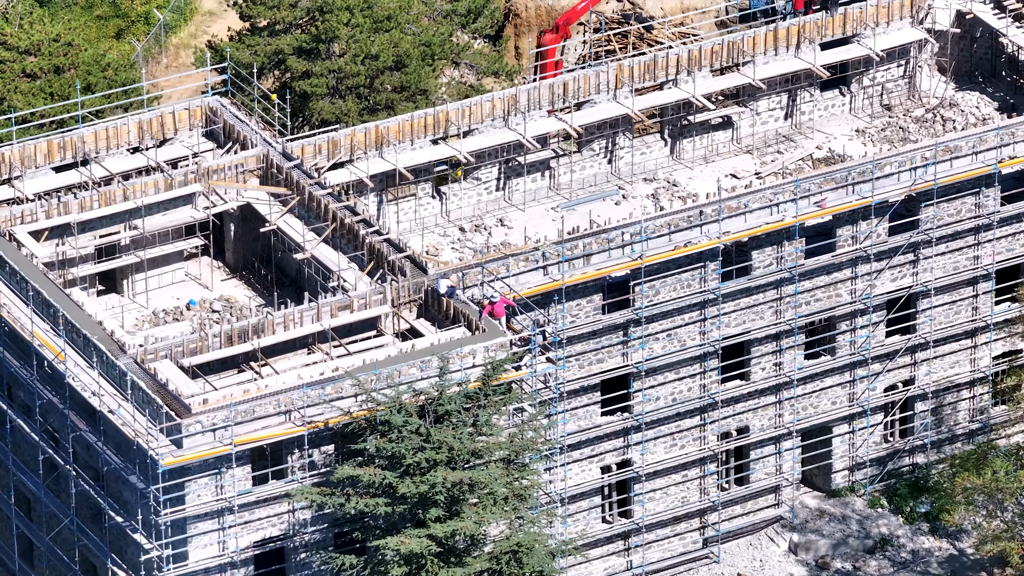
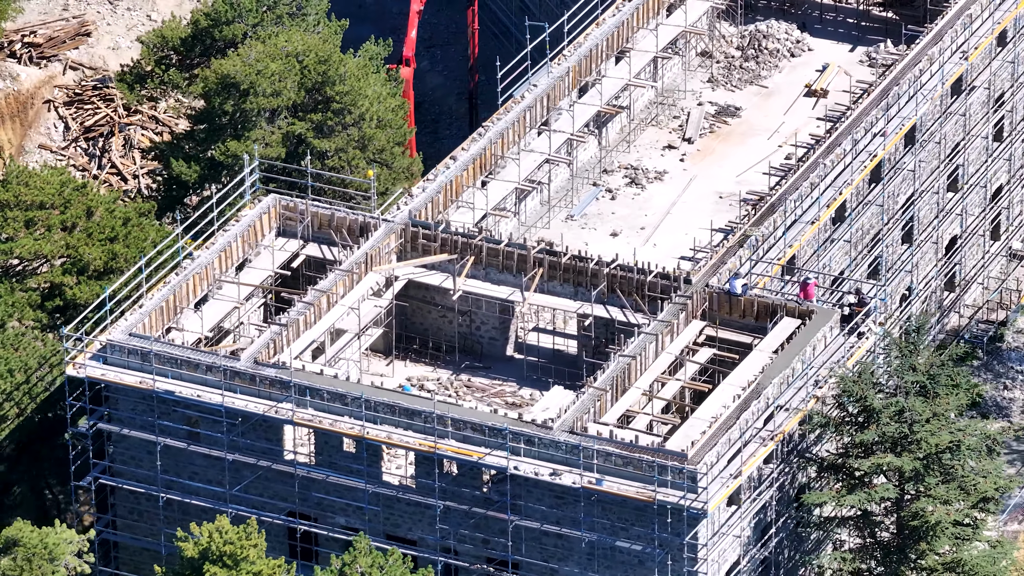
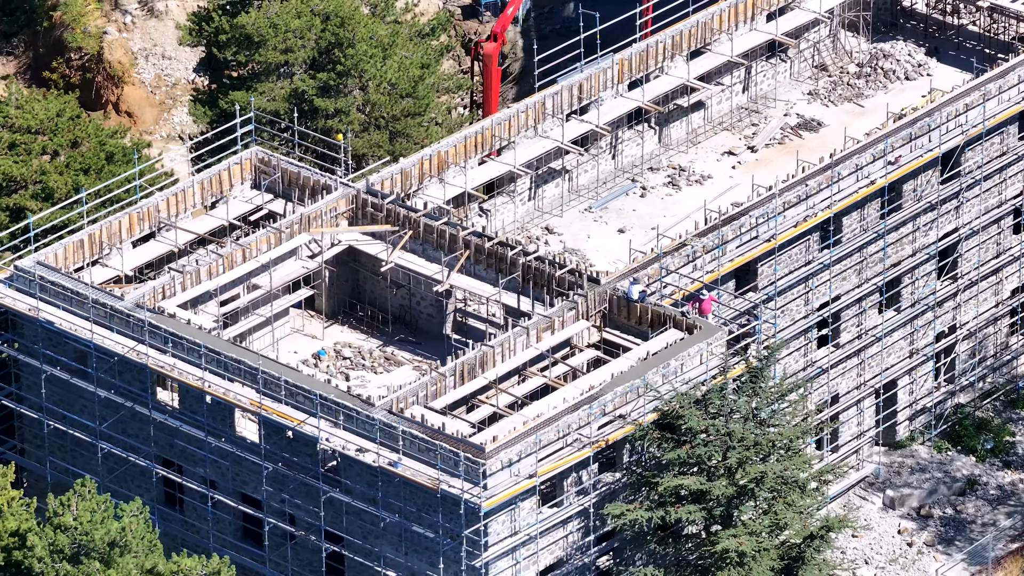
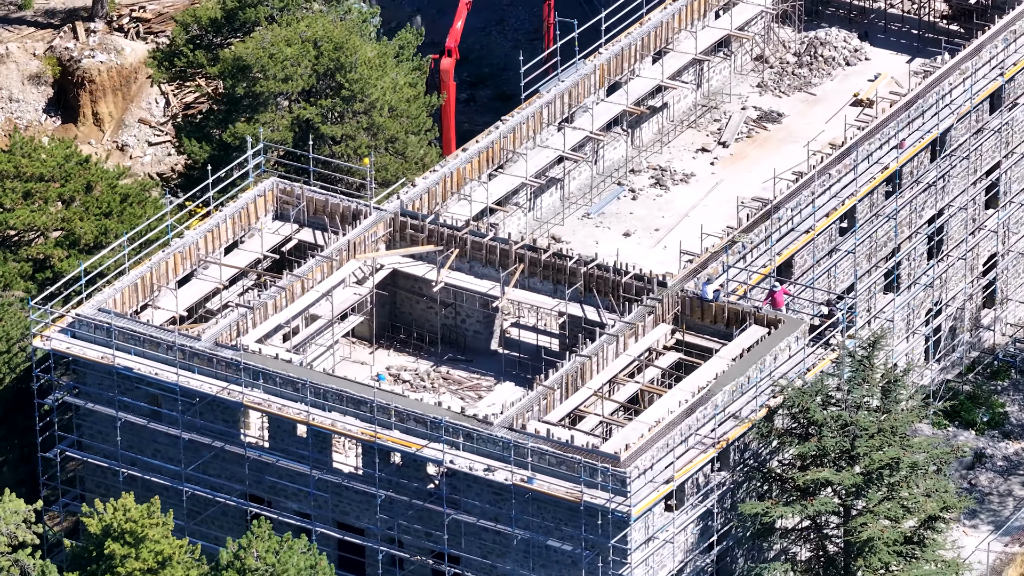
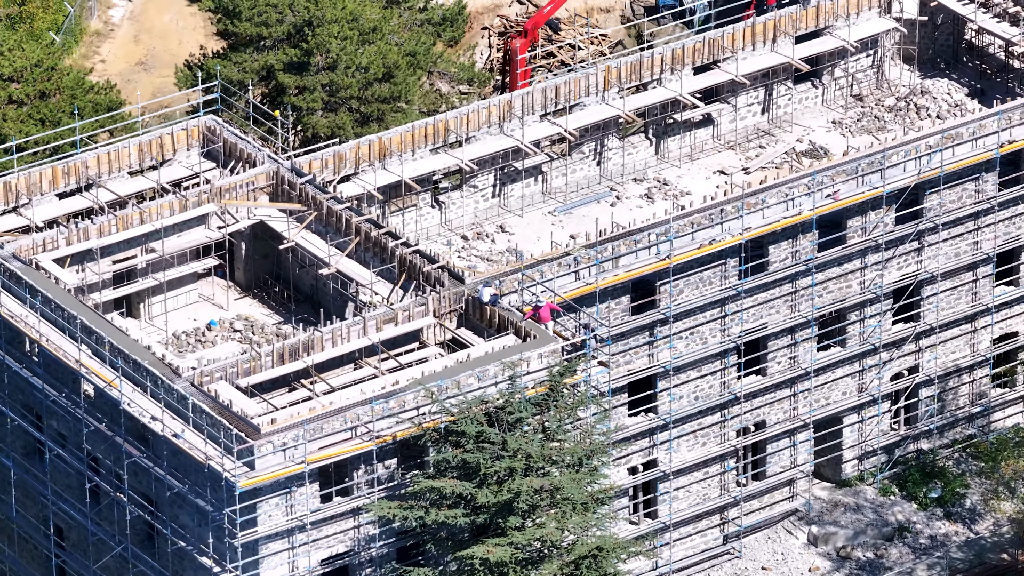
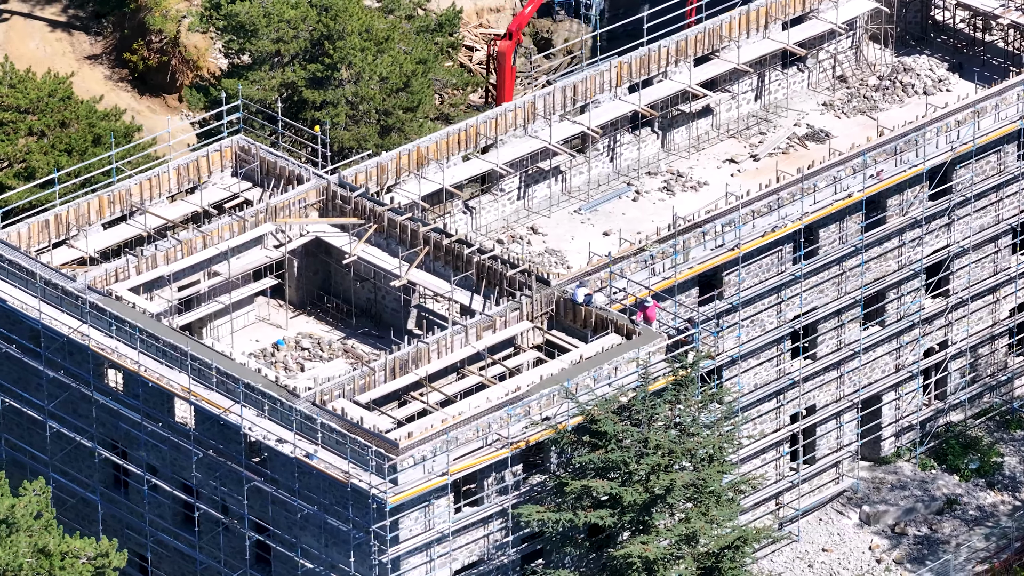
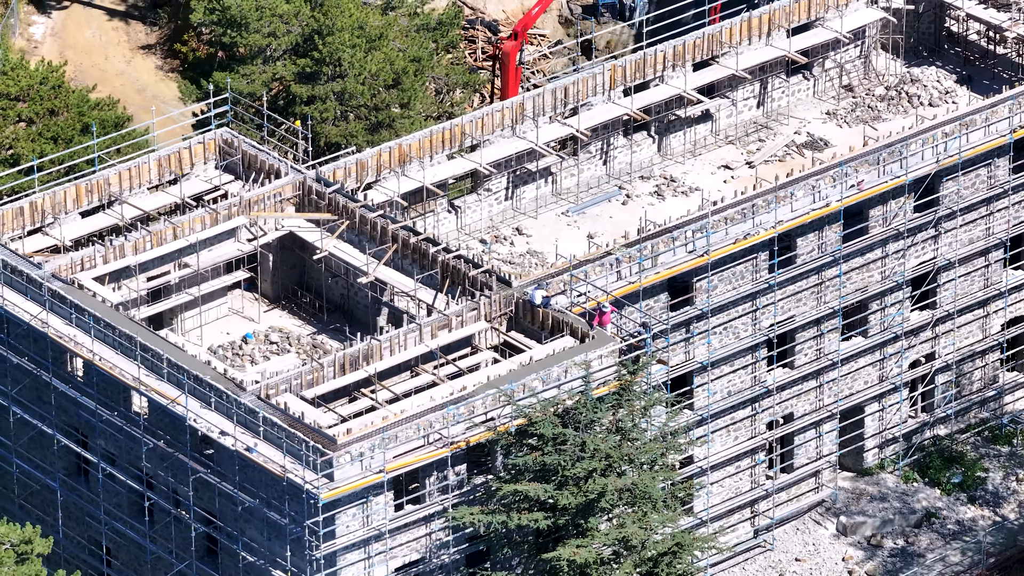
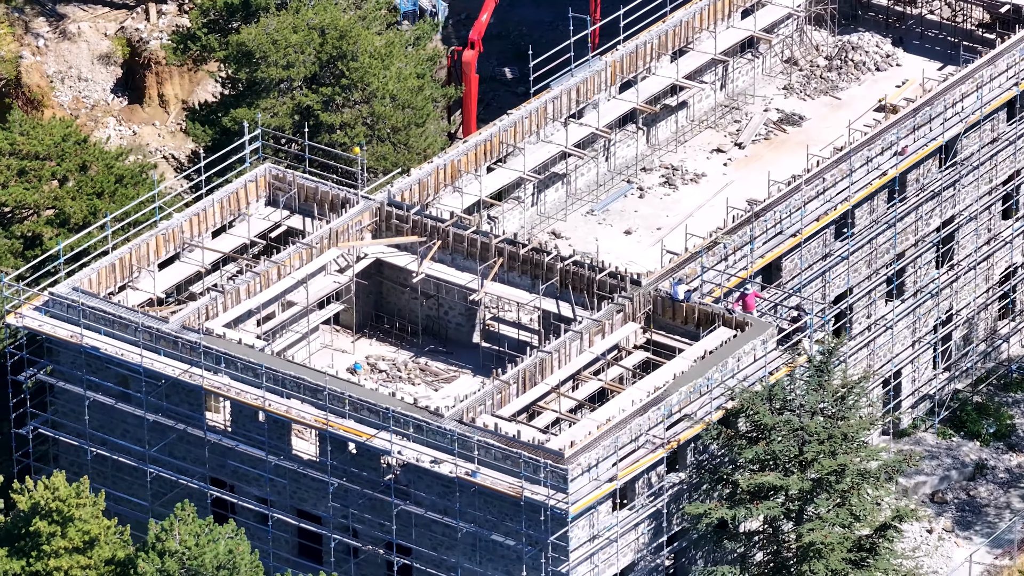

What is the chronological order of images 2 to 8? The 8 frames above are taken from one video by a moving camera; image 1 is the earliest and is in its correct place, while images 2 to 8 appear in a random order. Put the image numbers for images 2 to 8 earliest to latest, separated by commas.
5, 7, 6, 3, 8, 4, 2
